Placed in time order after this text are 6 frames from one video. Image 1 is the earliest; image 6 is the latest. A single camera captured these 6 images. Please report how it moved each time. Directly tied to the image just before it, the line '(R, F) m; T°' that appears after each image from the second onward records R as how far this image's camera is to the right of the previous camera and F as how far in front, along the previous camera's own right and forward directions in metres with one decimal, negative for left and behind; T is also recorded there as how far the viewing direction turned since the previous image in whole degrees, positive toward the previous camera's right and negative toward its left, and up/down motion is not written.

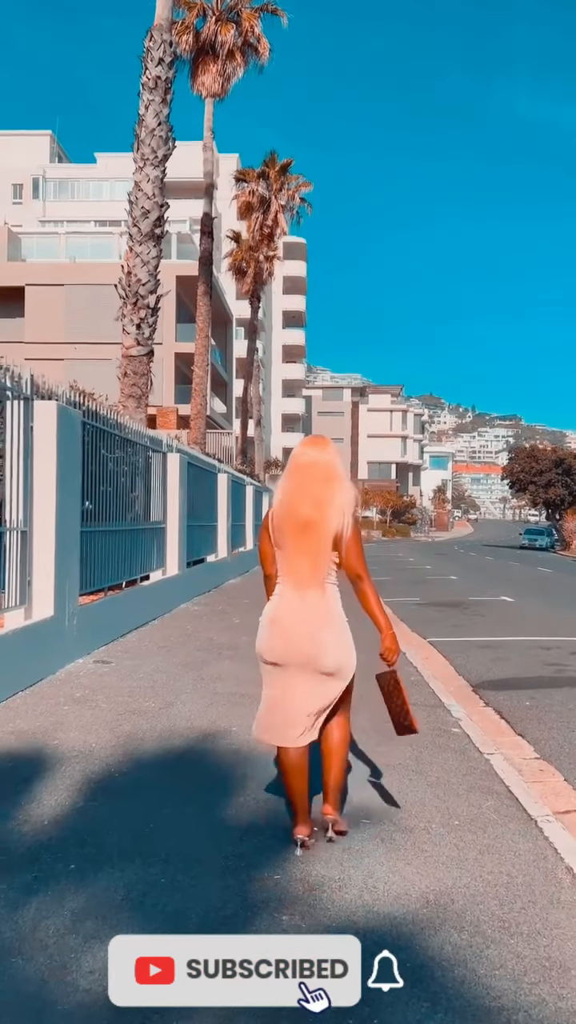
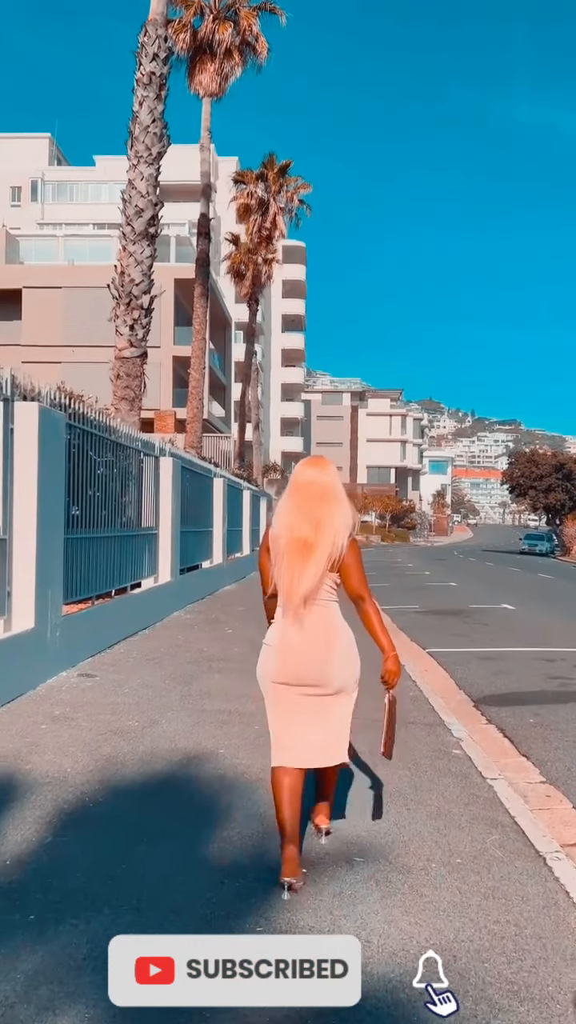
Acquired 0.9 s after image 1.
(0.0, +0.4) m; 0°
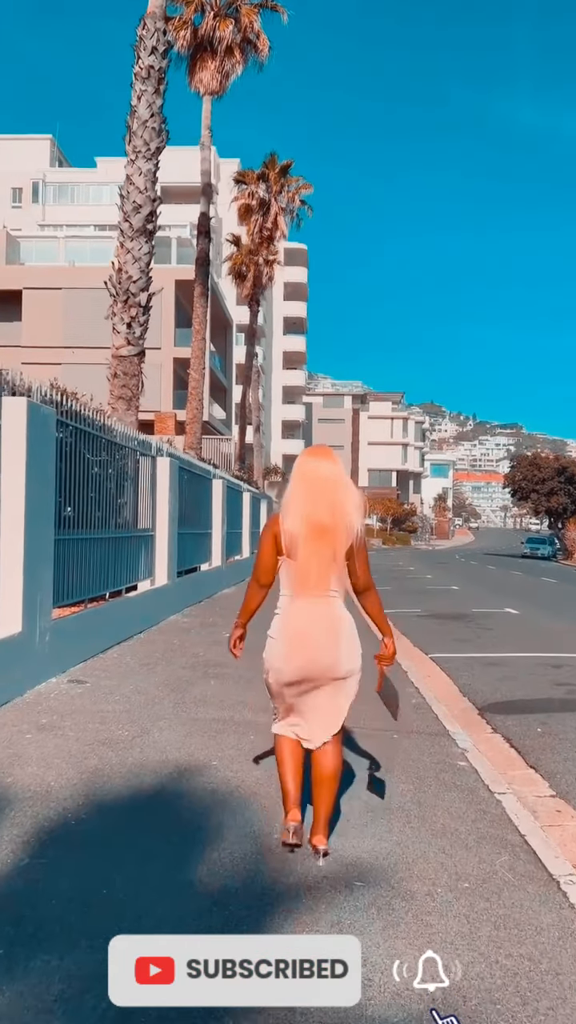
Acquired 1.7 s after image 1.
(0.0, +0.3) m; 0°
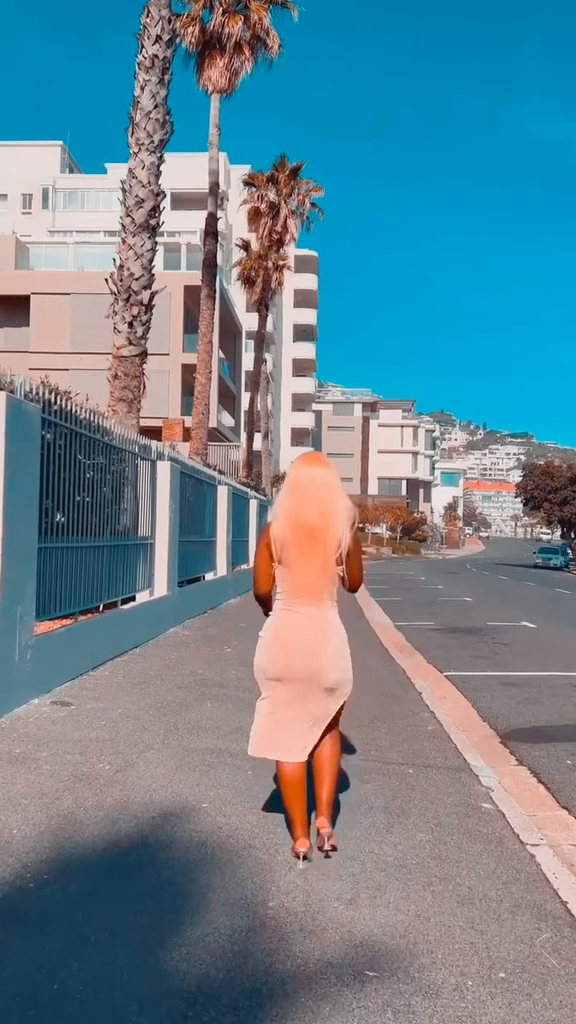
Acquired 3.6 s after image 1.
(0.0, +0.7) m; -1°
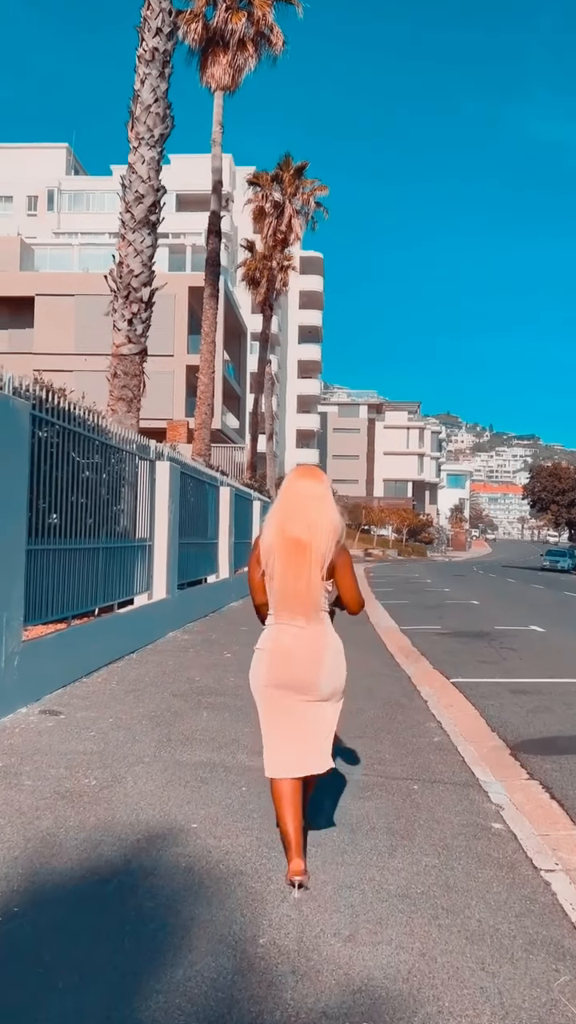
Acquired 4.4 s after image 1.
(0.0, +0.3) m; 0°
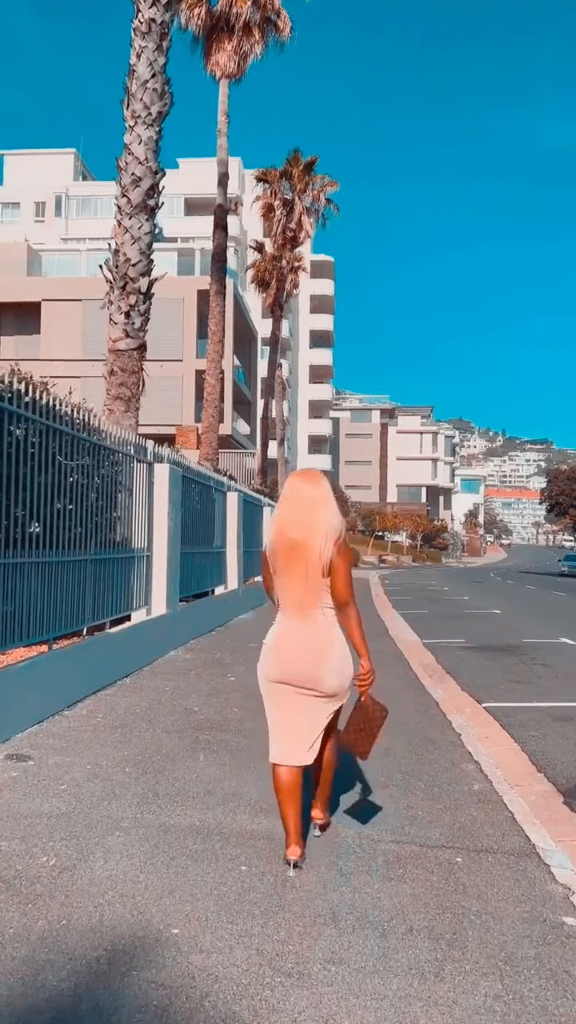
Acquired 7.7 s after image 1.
(0.0, +1.1) m; -1°
